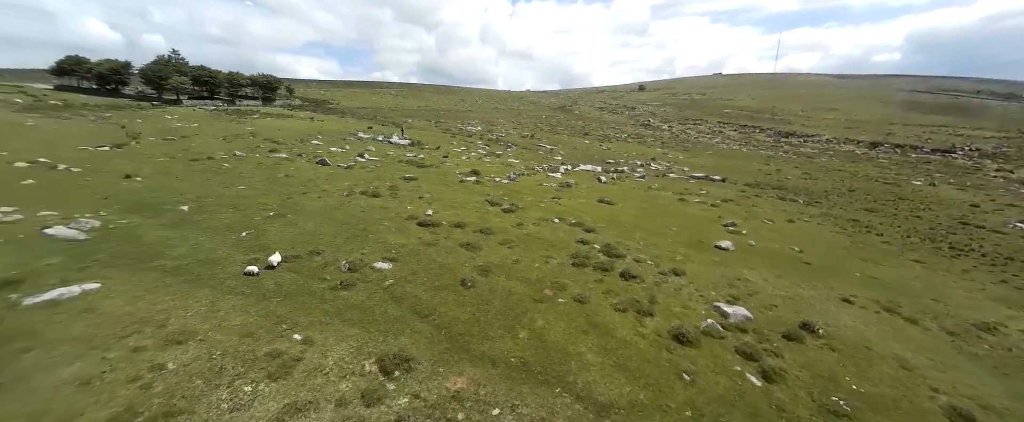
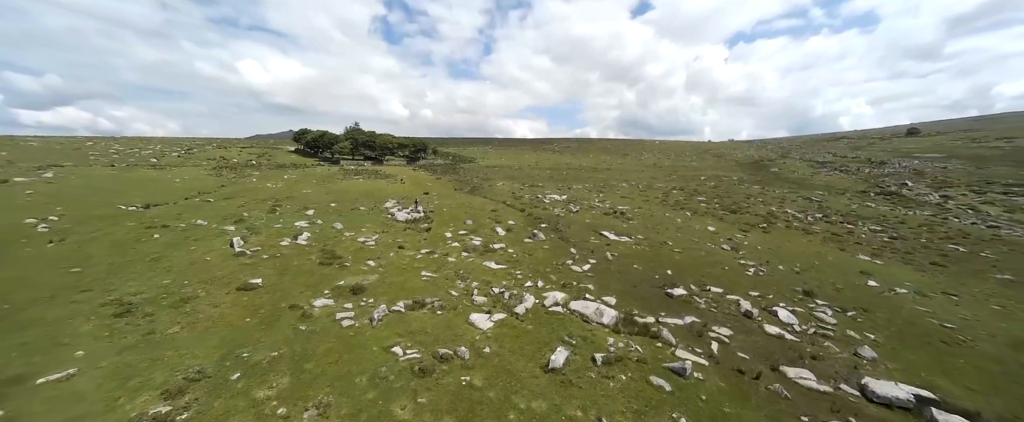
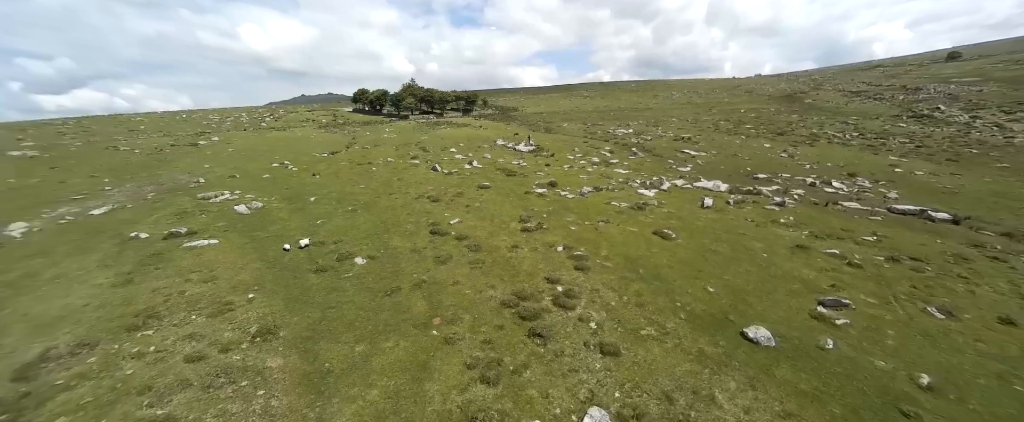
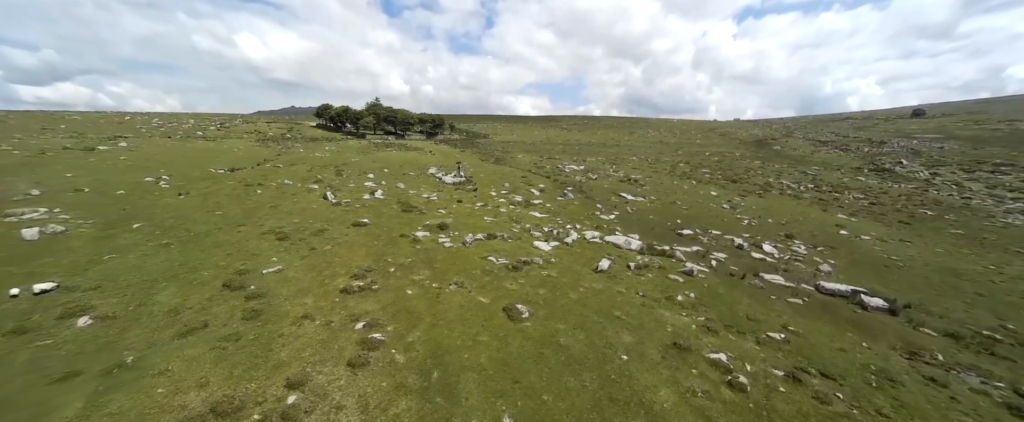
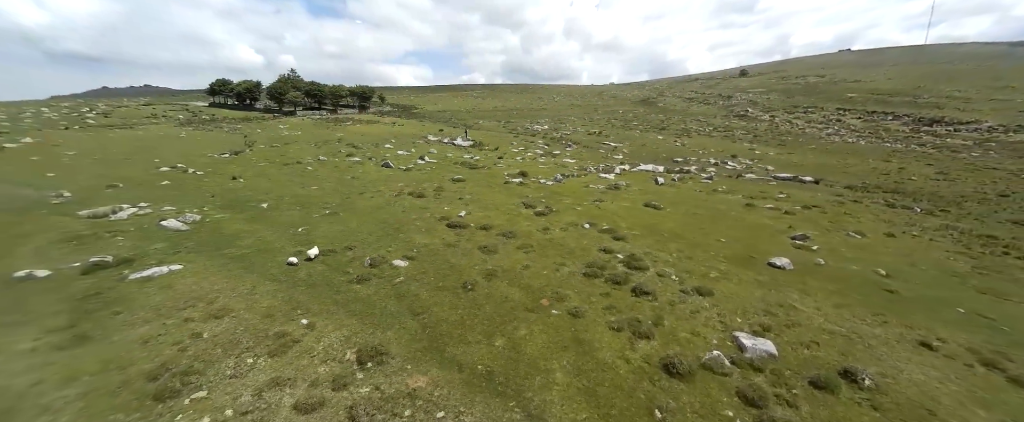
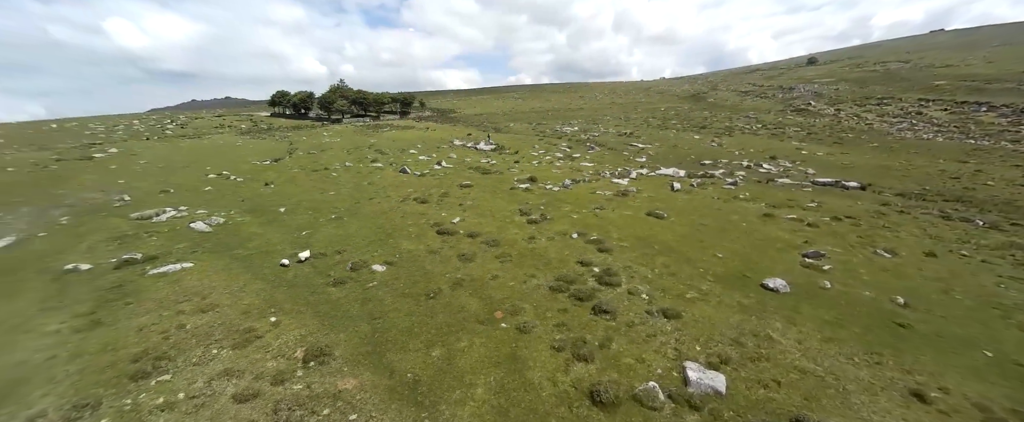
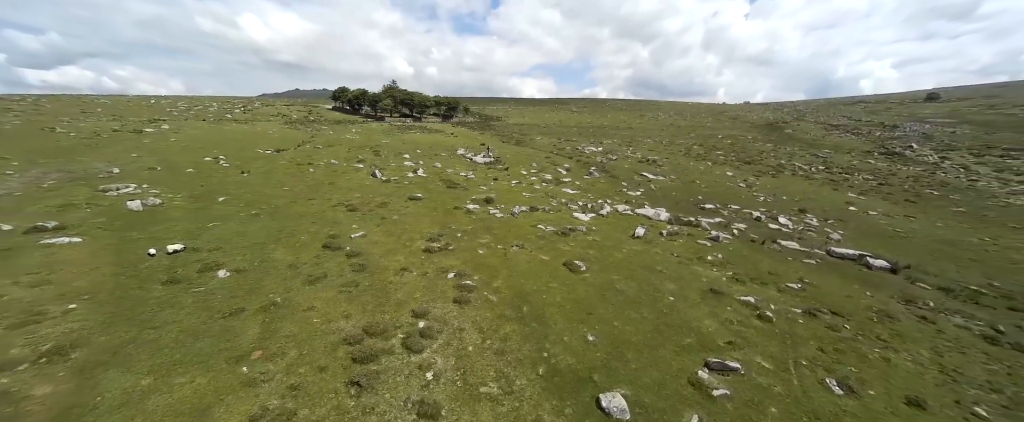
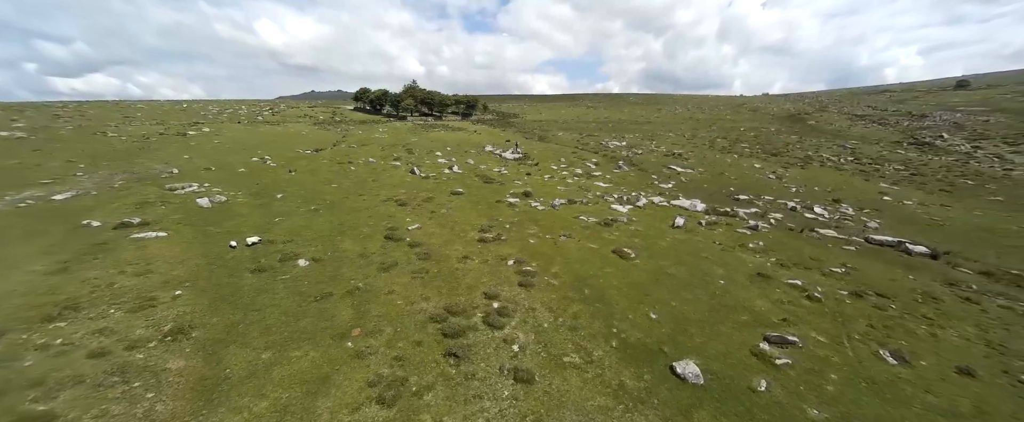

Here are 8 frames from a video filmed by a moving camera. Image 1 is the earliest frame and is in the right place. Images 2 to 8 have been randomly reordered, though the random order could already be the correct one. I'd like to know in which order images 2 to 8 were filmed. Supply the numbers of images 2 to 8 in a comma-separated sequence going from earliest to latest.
5, 6, 3, 8, 7, 4, 2
